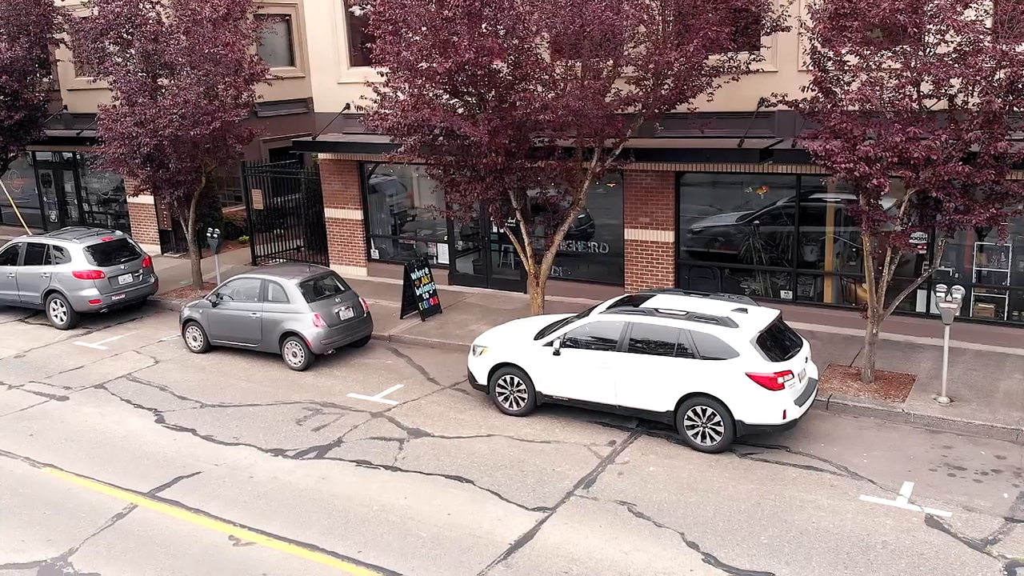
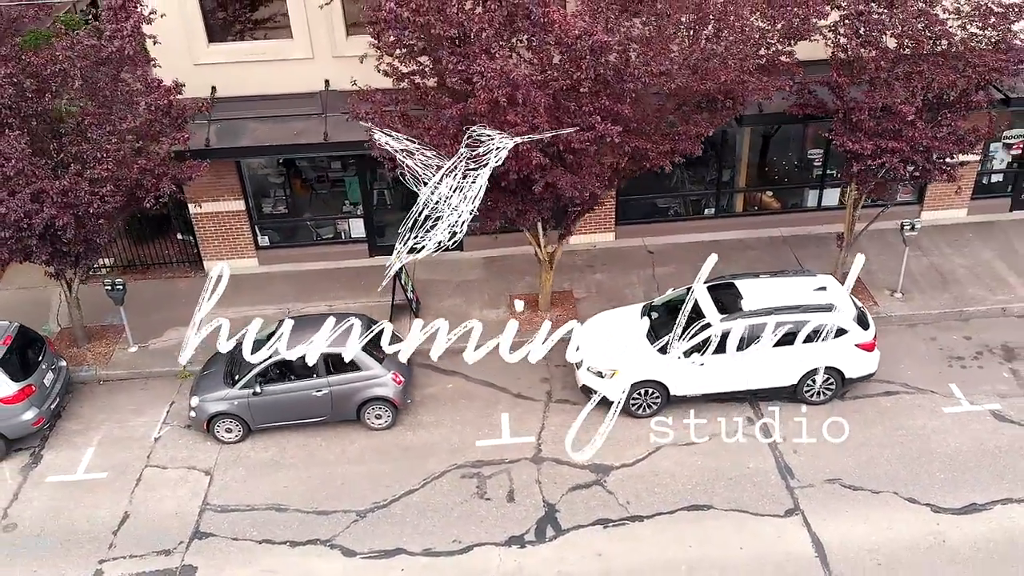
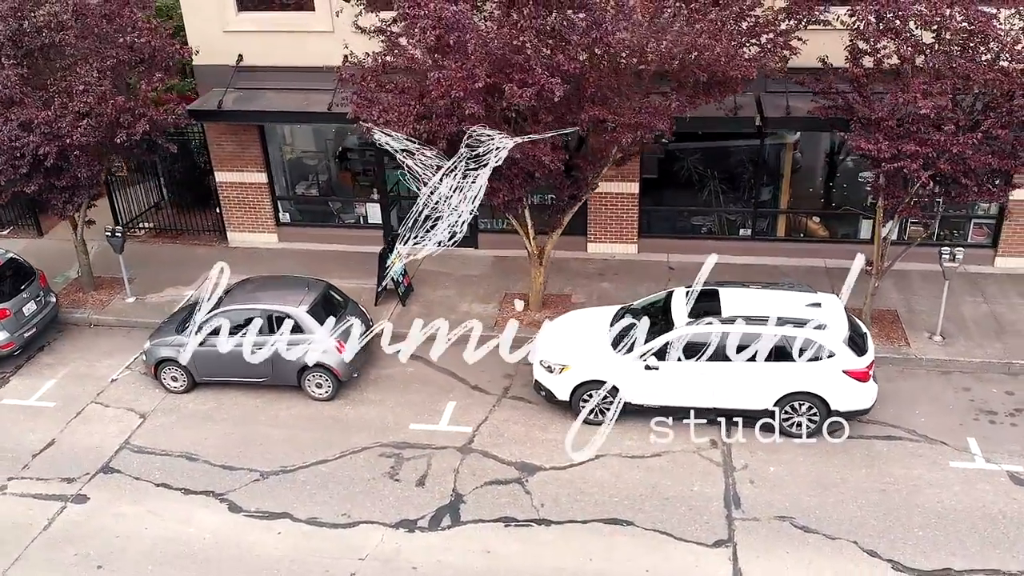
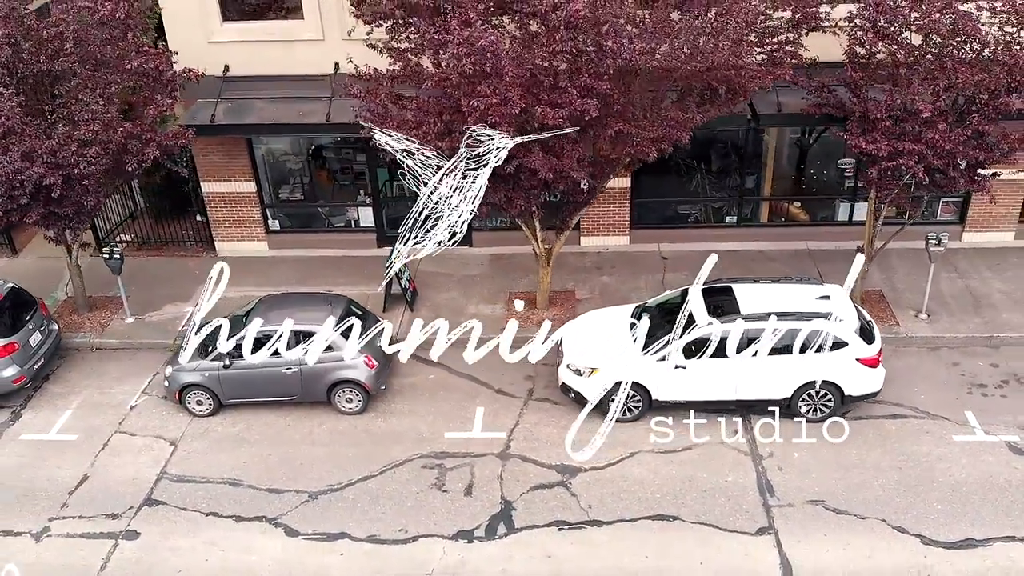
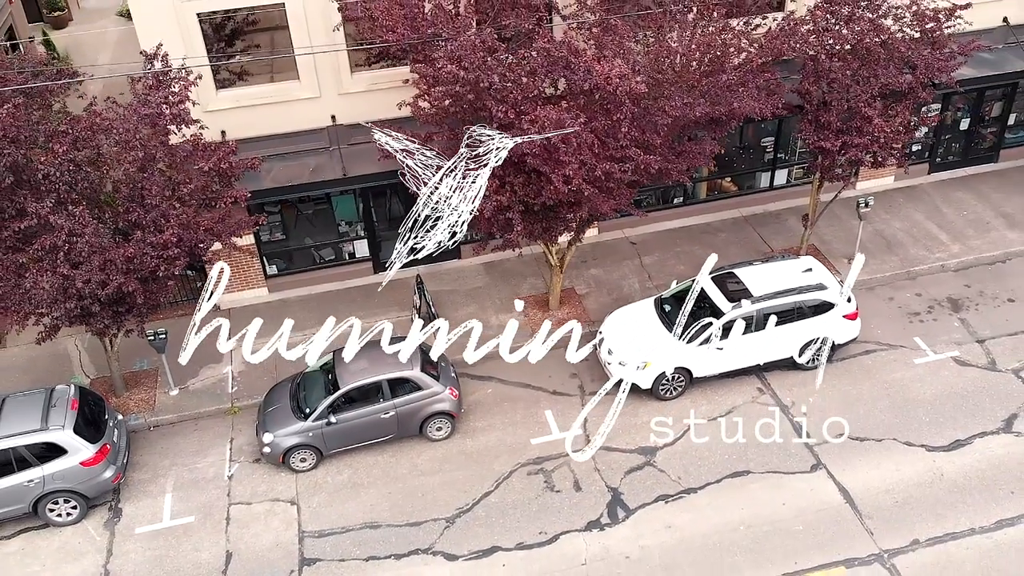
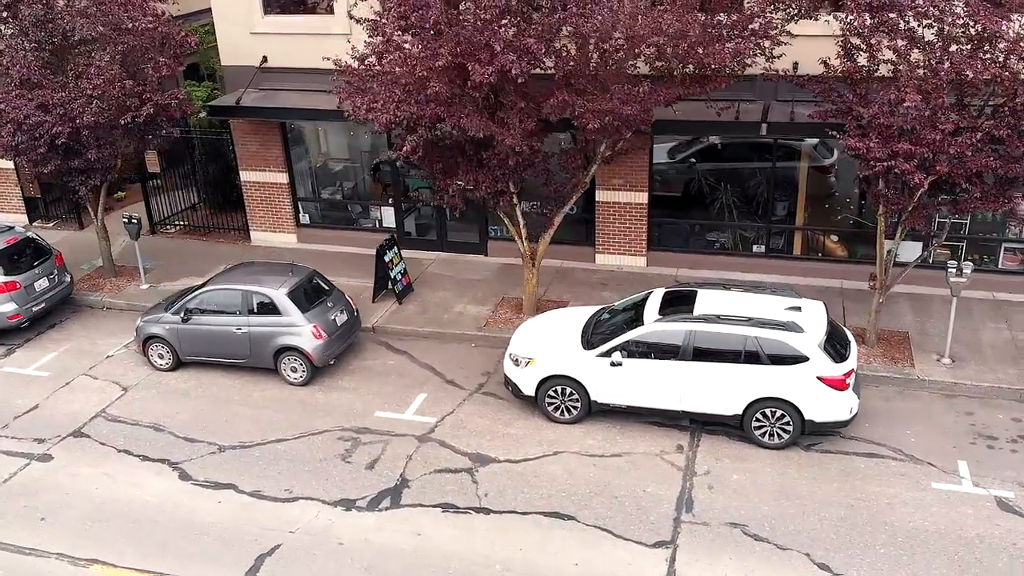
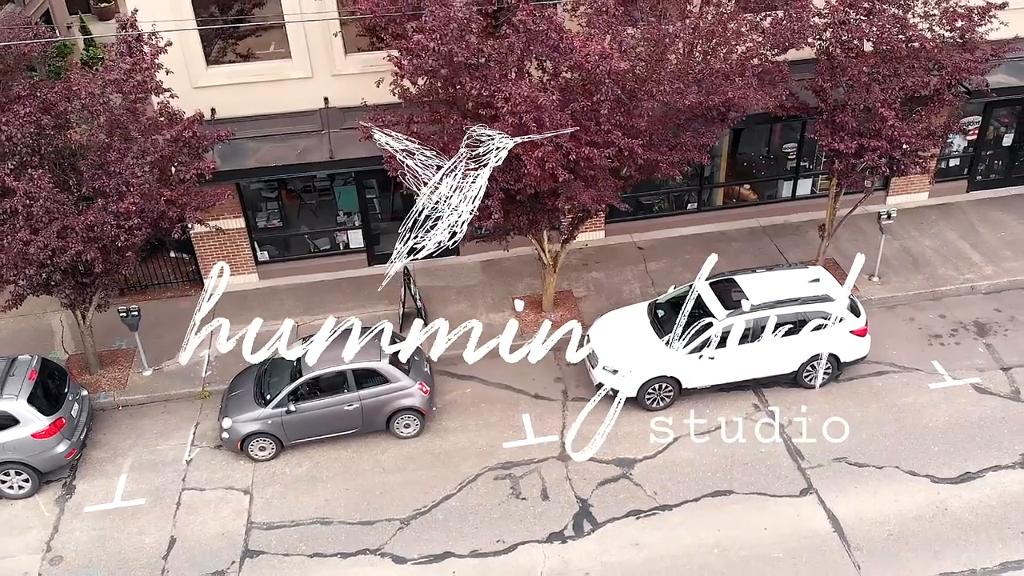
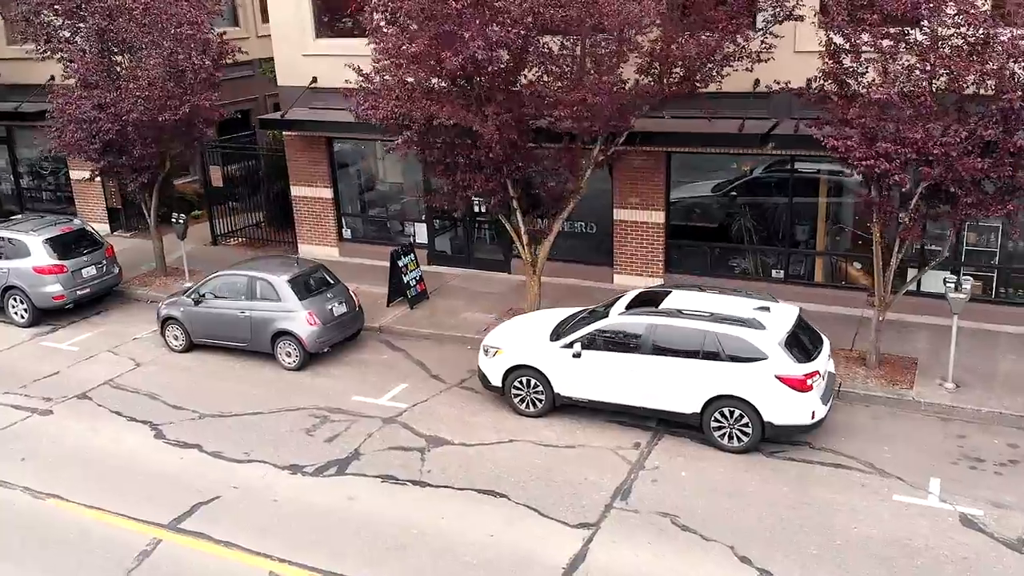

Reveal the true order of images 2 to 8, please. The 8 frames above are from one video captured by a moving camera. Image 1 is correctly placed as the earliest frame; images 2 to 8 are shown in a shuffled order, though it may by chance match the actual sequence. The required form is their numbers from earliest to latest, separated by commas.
8, 6, 3, 4, 2, 7, 5
